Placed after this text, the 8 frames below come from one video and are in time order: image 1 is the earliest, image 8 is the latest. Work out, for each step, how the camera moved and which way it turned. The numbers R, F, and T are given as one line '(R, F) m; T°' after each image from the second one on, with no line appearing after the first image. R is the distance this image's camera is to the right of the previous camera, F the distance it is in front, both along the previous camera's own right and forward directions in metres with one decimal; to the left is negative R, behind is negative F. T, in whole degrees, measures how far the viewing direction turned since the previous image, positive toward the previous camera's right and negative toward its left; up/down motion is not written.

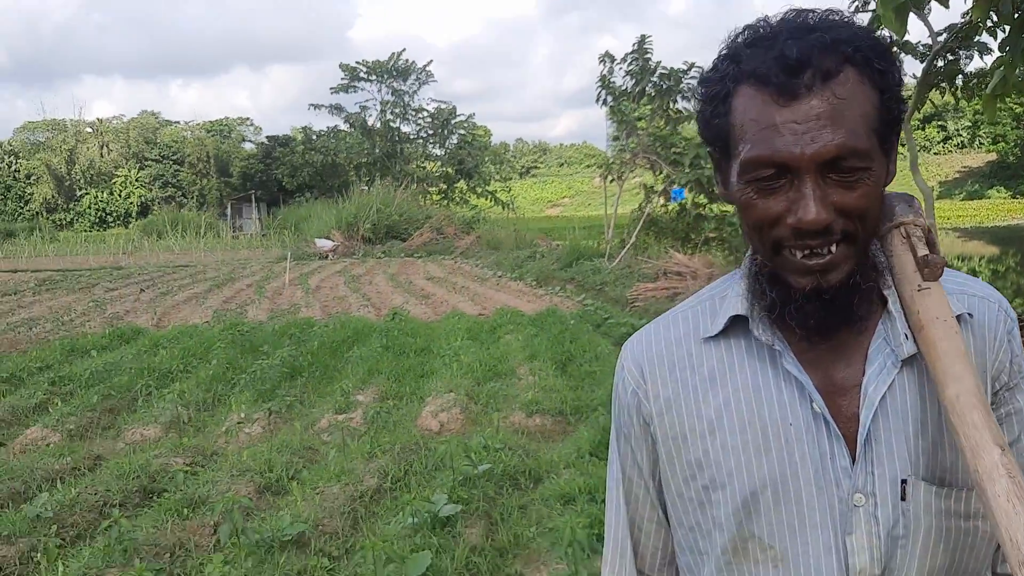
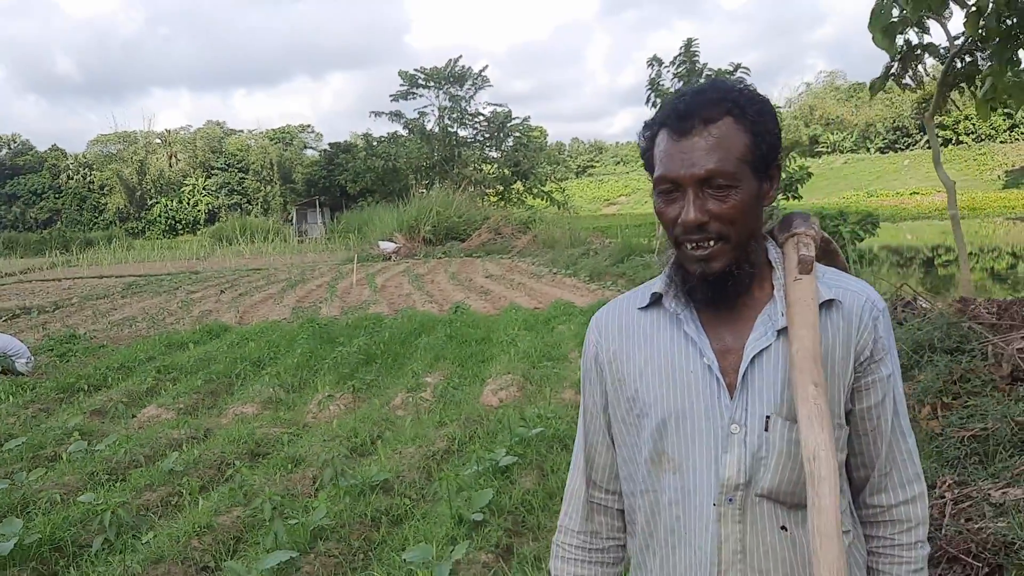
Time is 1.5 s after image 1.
(+0.1, -0.7) m; -4°
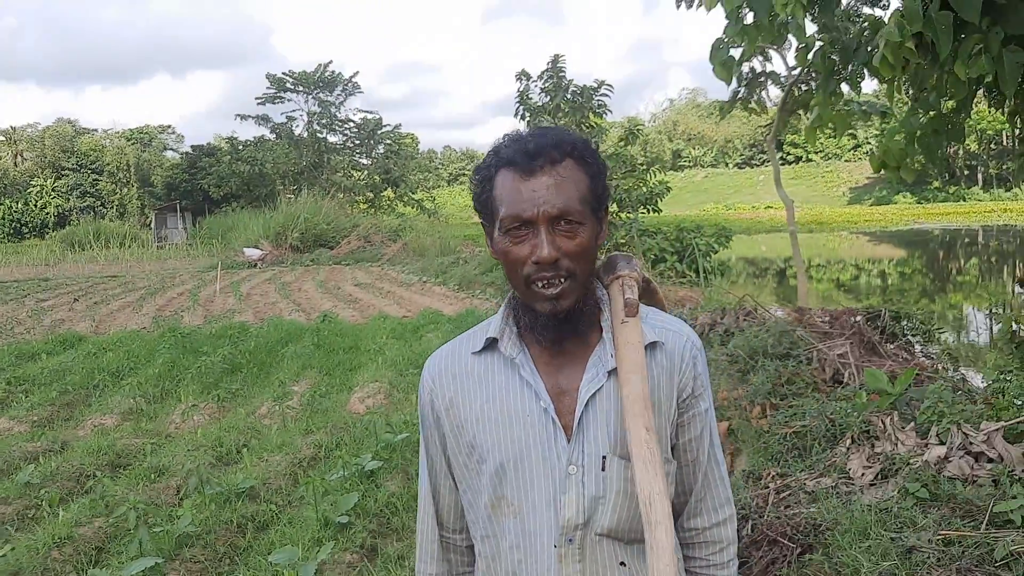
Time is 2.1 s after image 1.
(0.0, -0.2) m; +8°
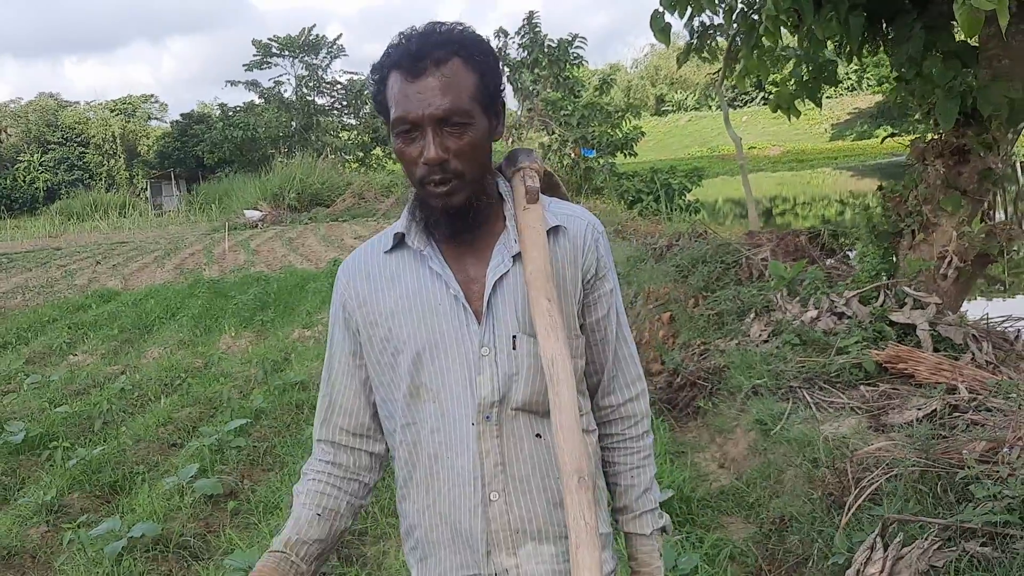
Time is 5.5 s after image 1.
(0.0, -1.3) m; 0°
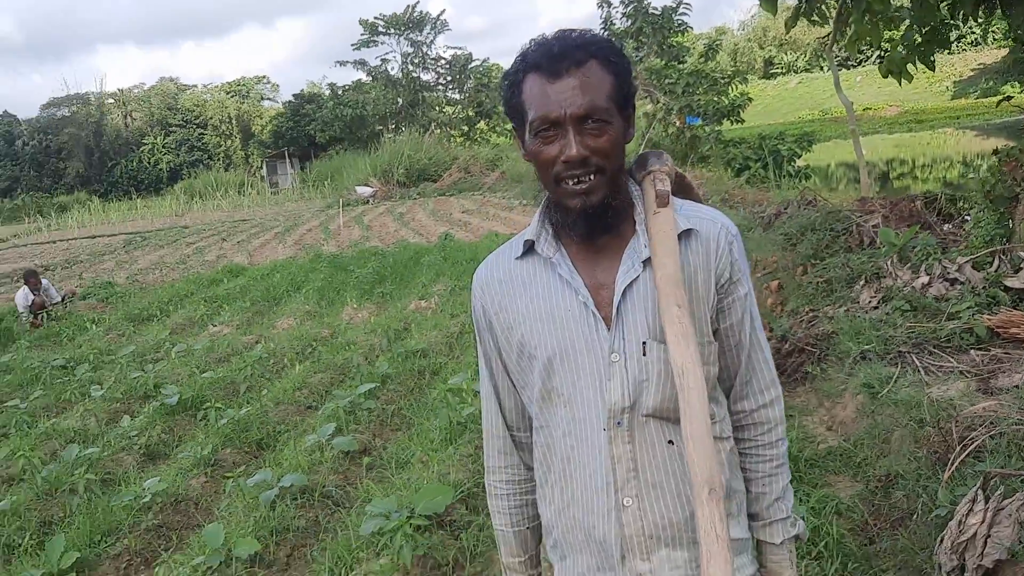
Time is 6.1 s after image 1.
(0.0, -0.2) m; -7°
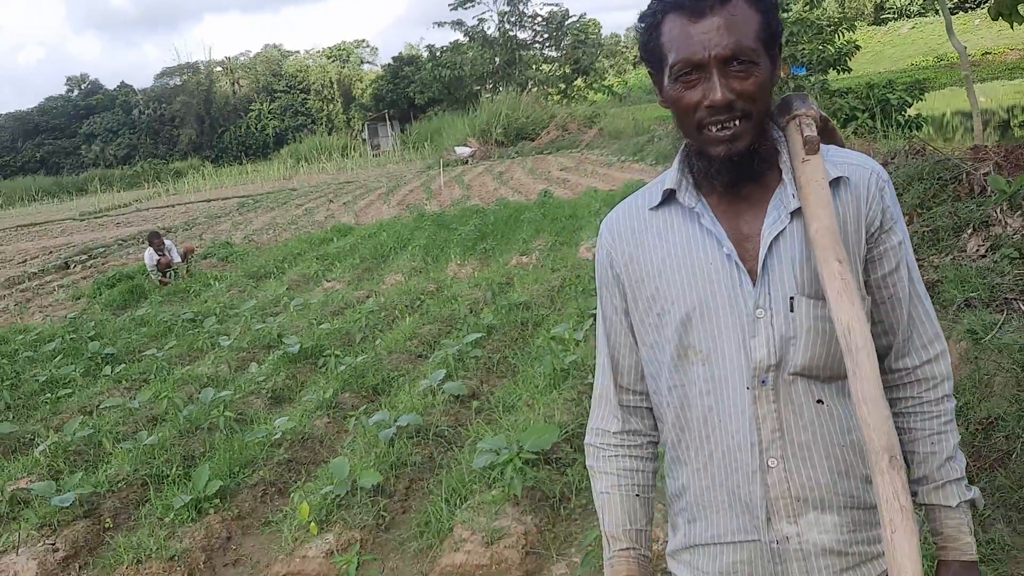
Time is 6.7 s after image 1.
(0.0, -0.2) m; -6°
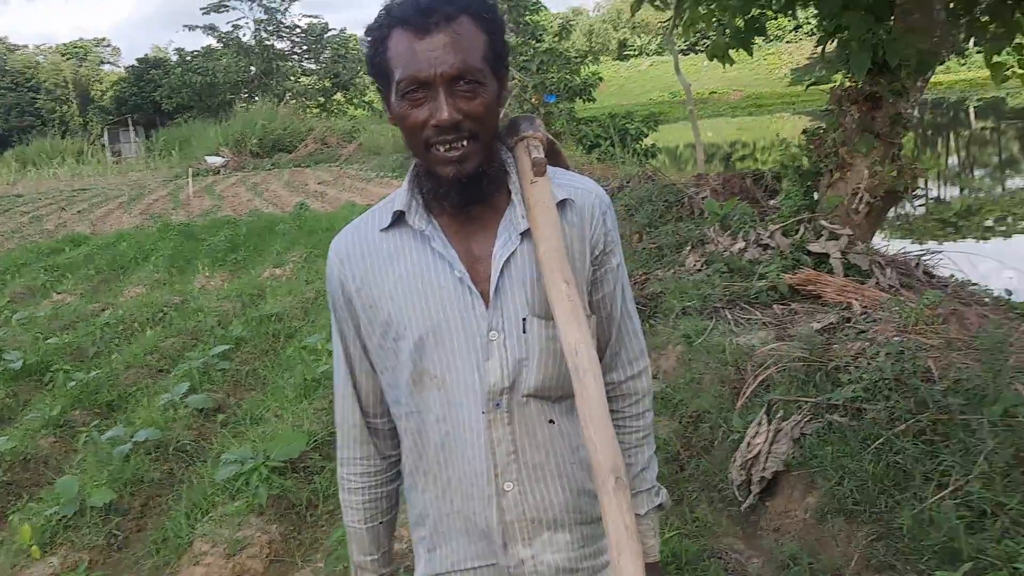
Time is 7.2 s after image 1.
(0.0, -0.1) m; +15°
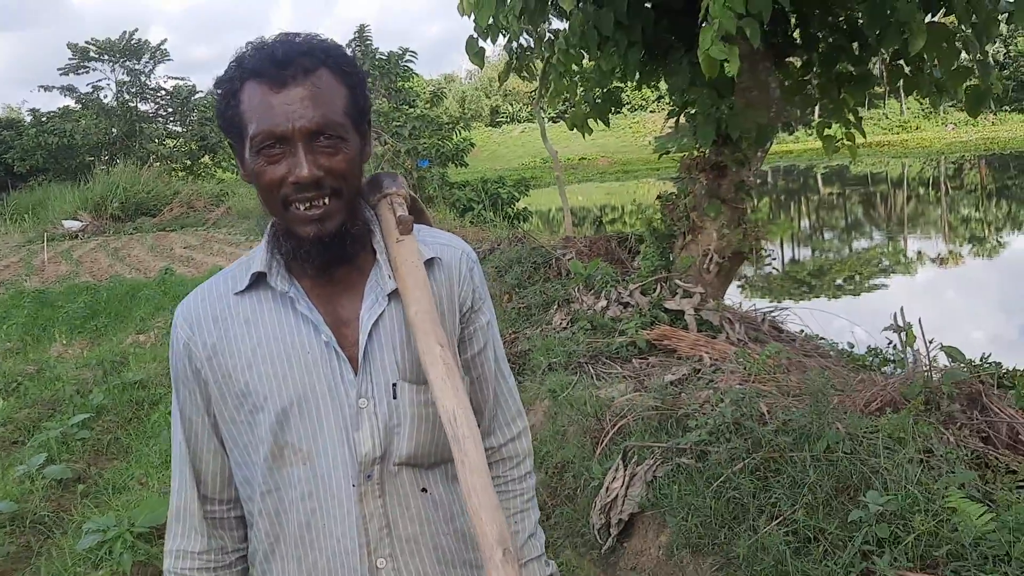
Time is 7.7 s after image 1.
(0.0, -0.2) m; +8°
